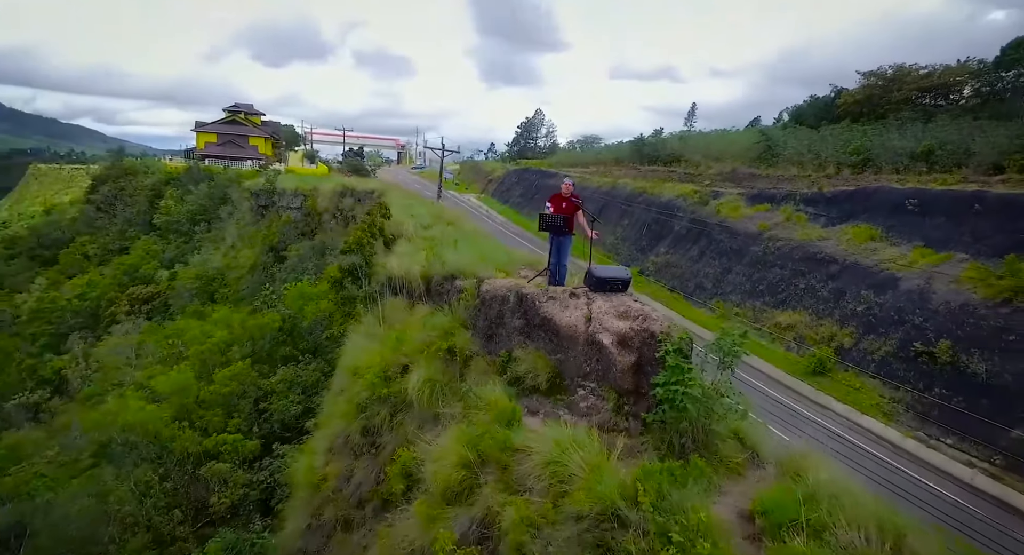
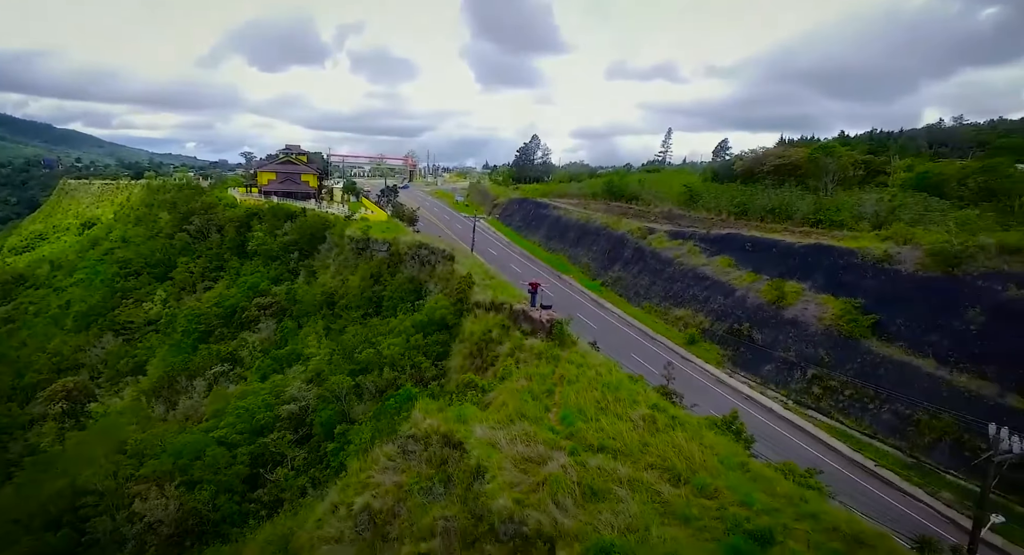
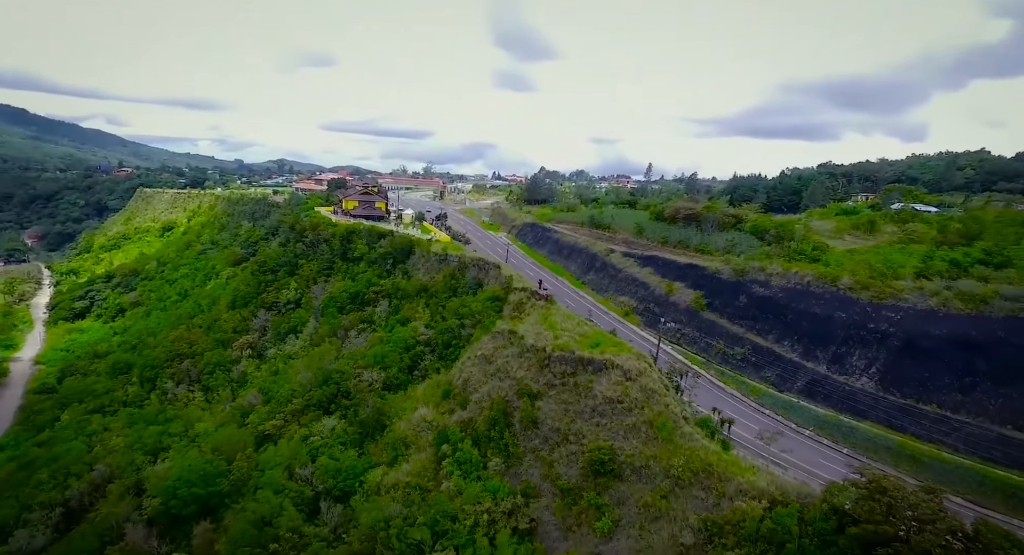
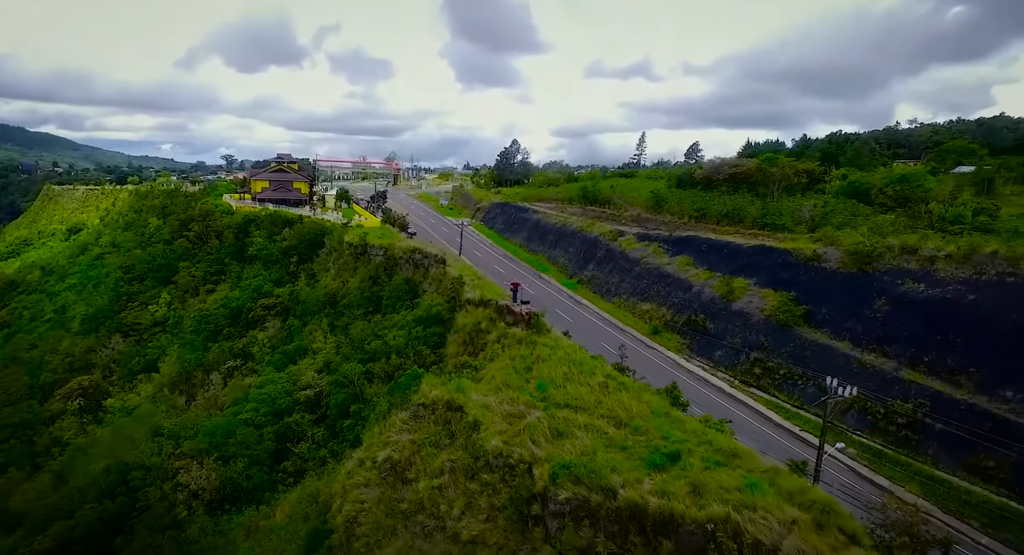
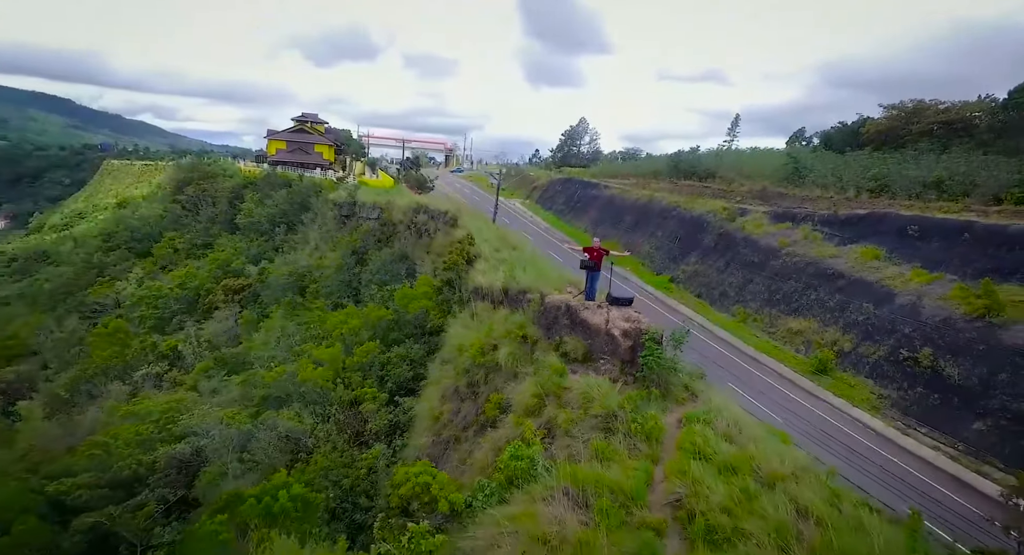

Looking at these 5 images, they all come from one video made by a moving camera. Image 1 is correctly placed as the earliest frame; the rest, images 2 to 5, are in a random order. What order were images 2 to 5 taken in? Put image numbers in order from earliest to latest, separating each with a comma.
5, 2, 4, 3
